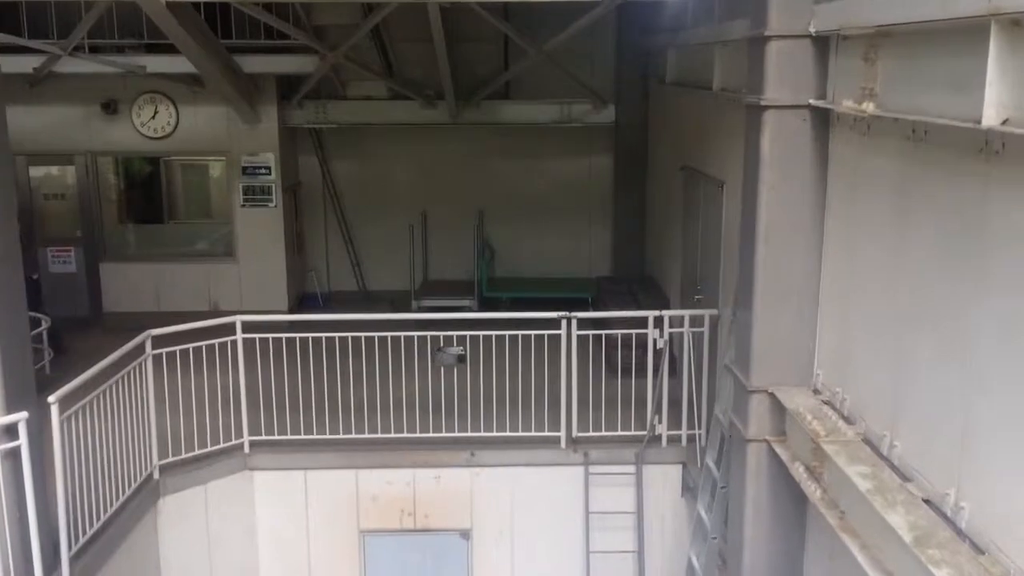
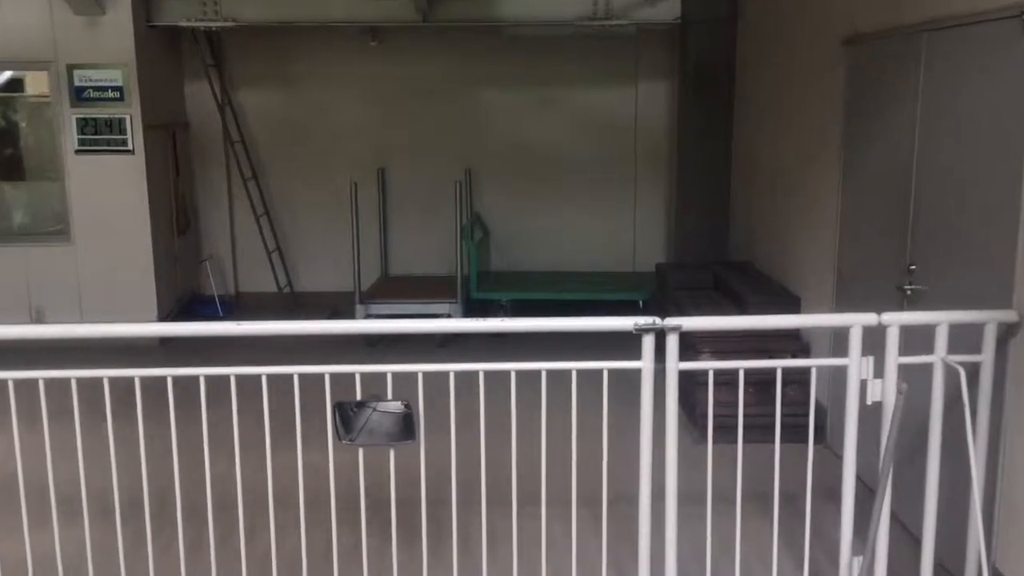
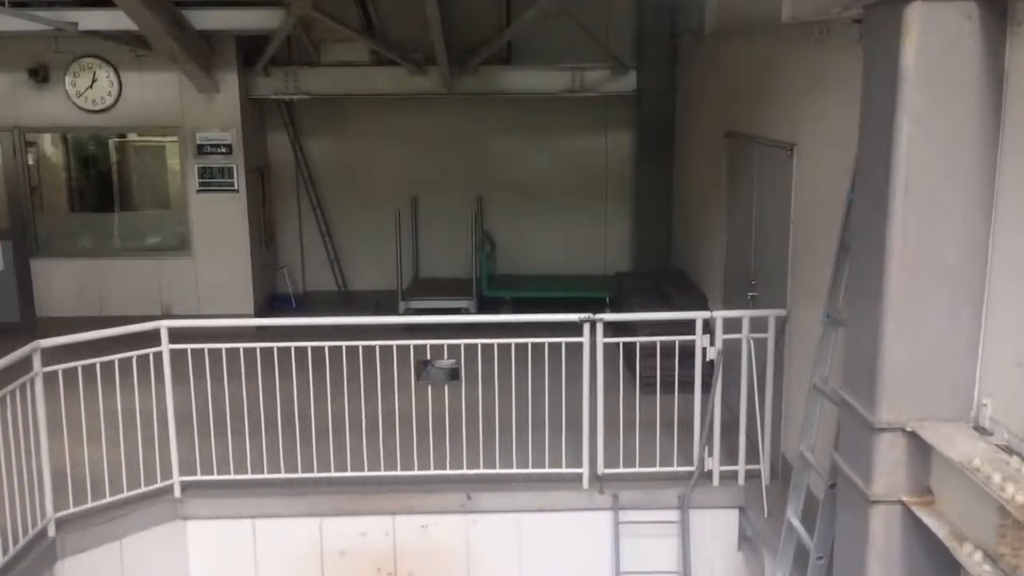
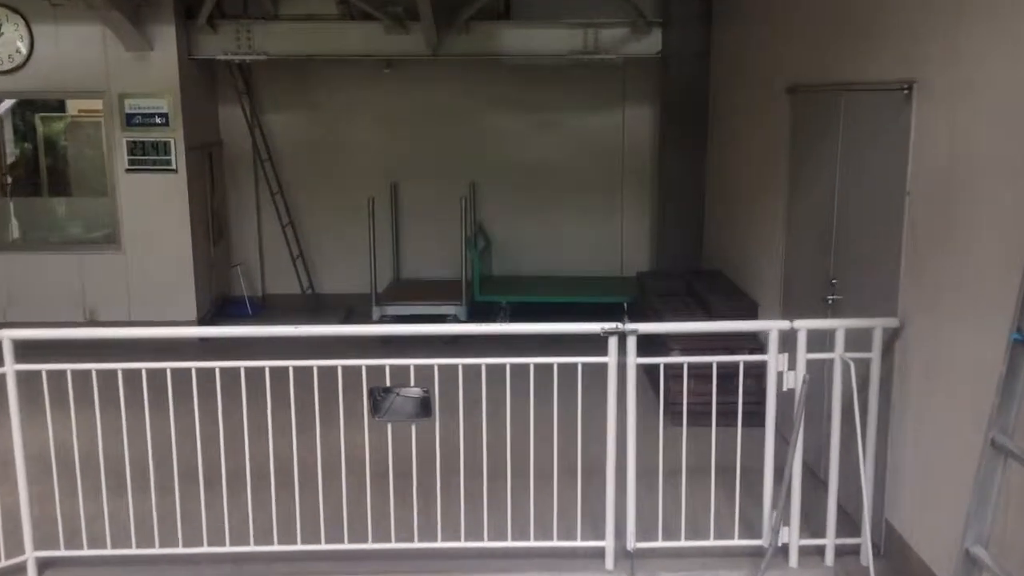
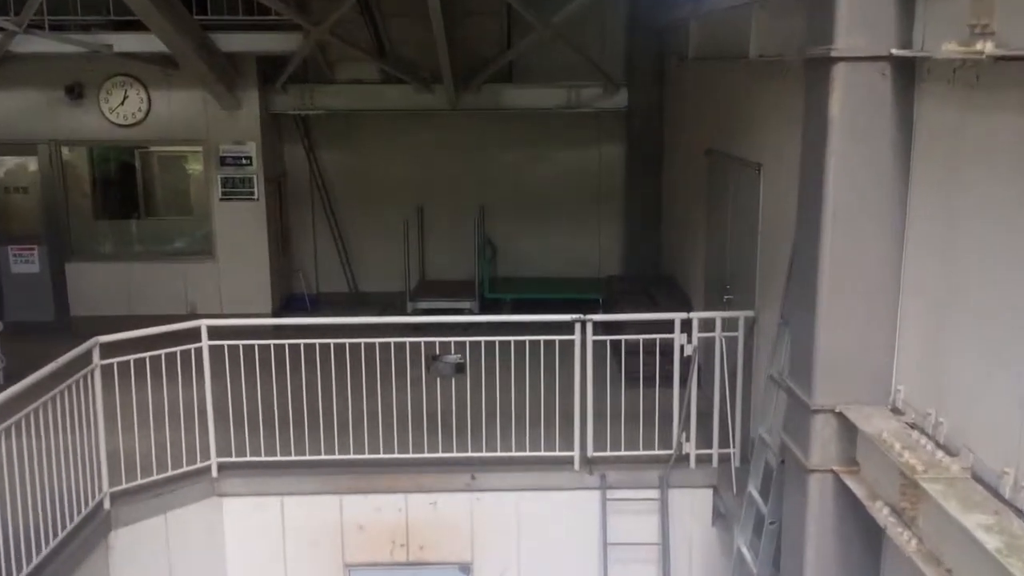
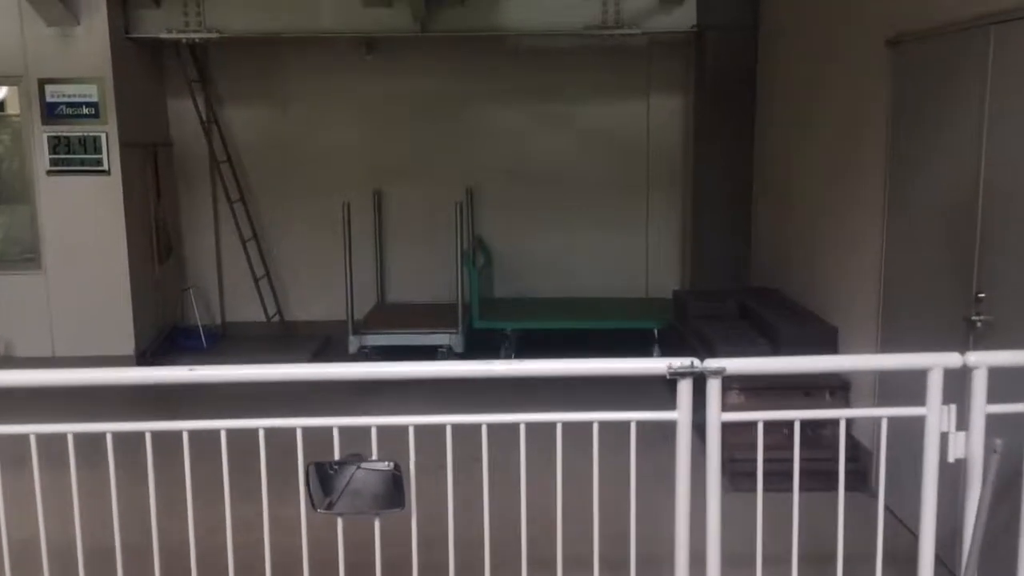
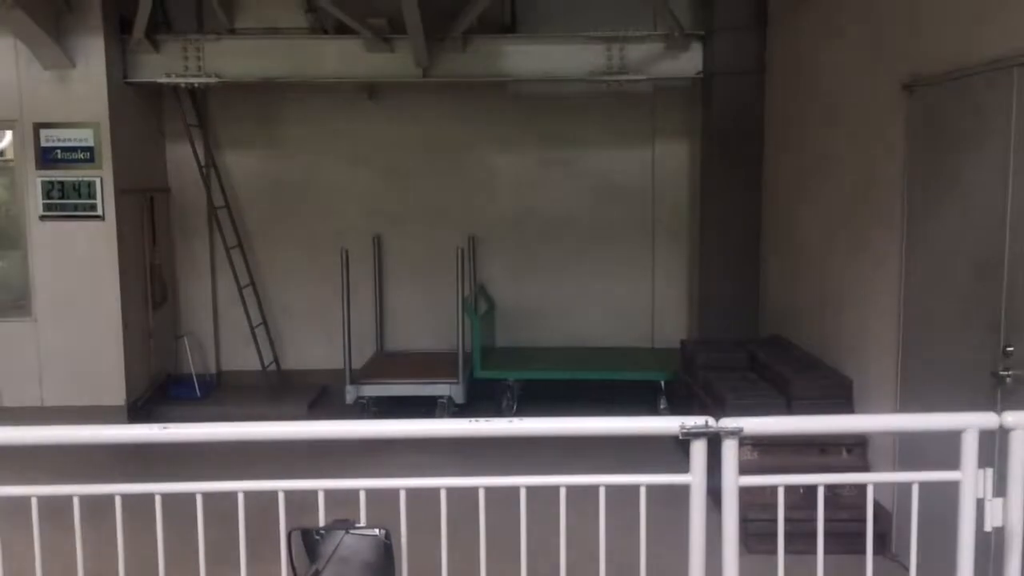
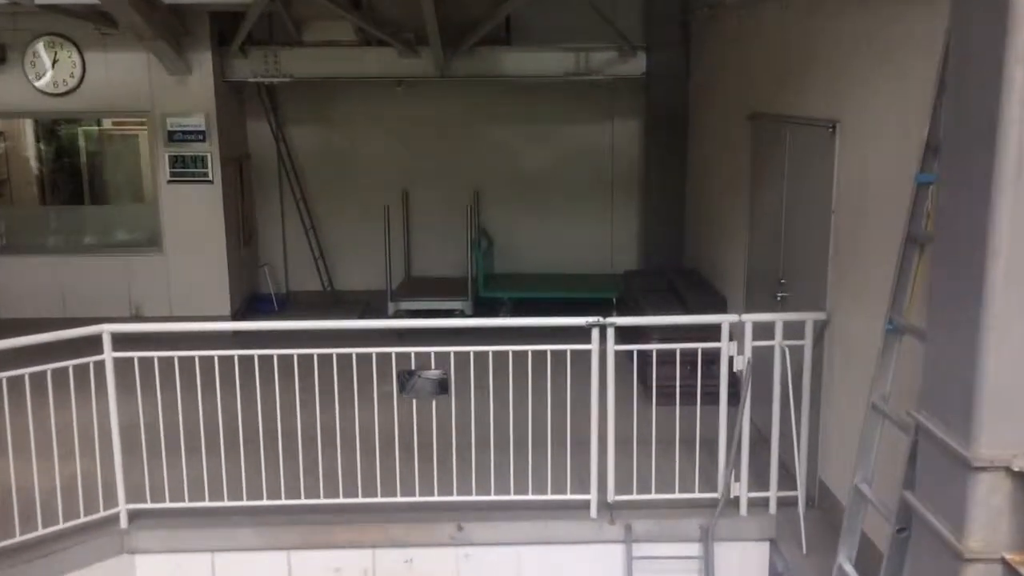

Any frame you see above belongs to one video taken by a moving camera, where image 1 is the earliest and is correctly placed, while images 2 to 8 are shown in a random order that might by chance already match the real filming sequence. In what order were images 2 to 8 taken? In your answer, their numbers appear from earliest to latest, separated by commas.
5, 3, 8, 4, 2, 6, 7
